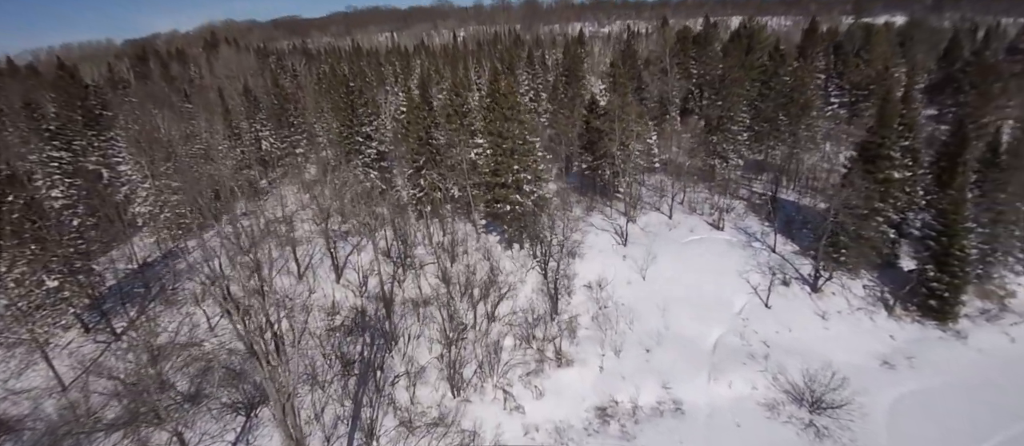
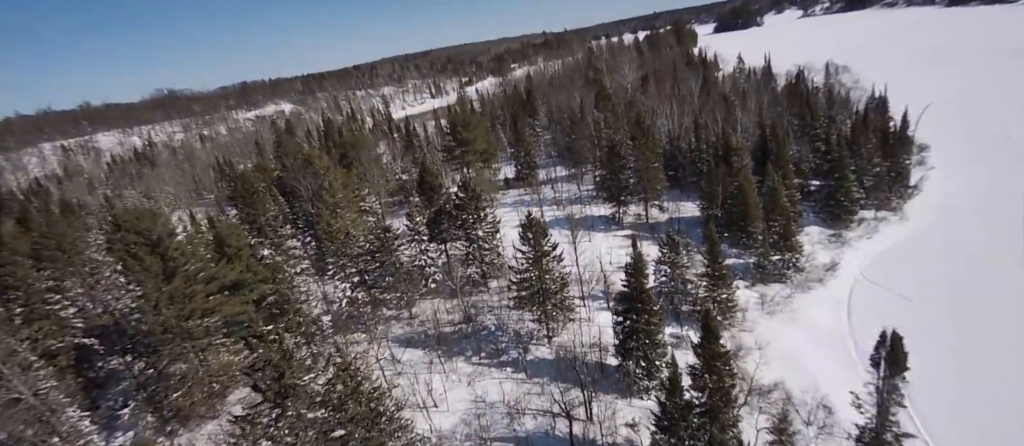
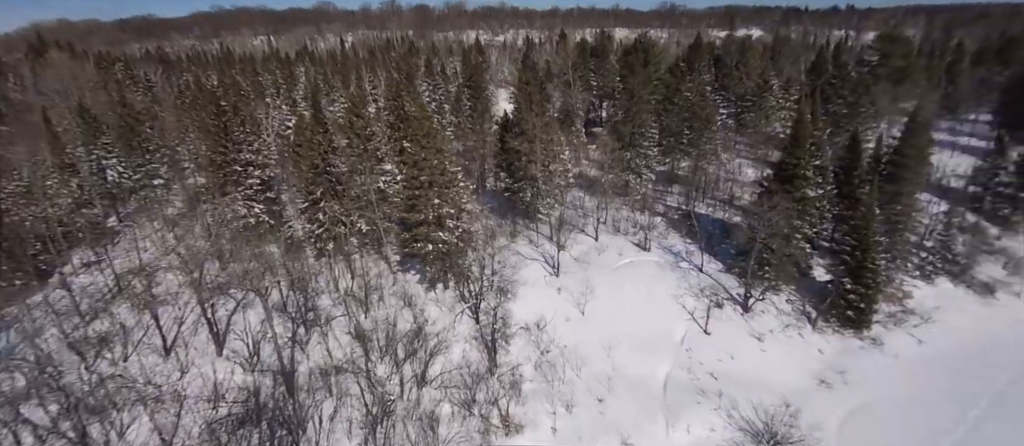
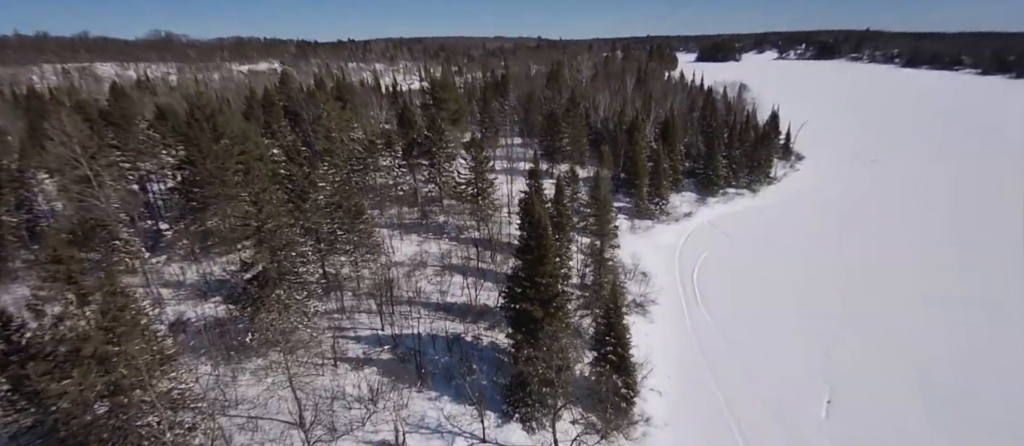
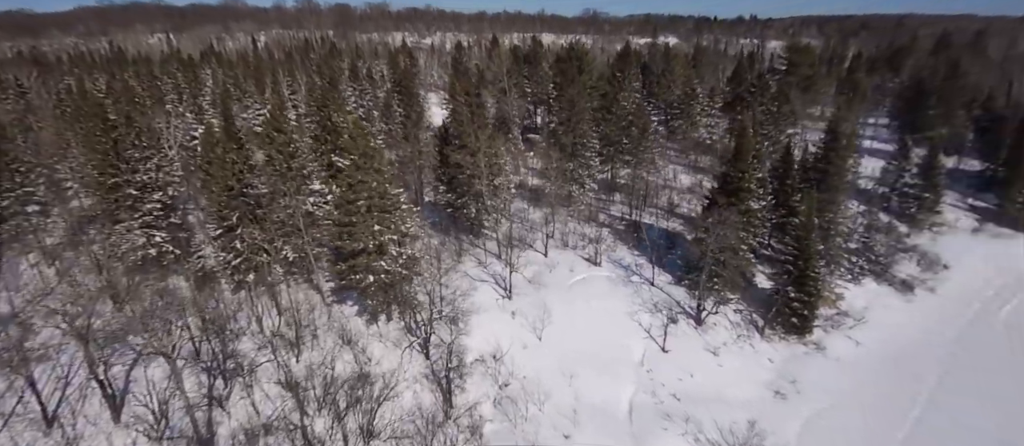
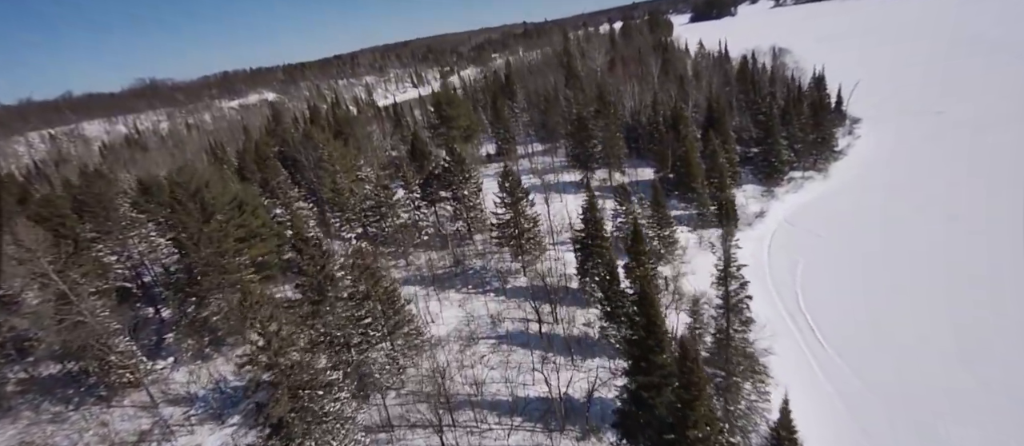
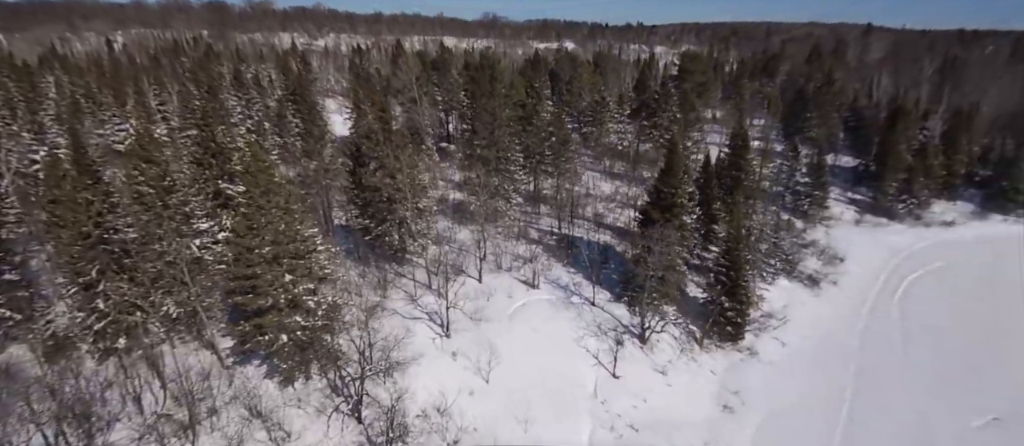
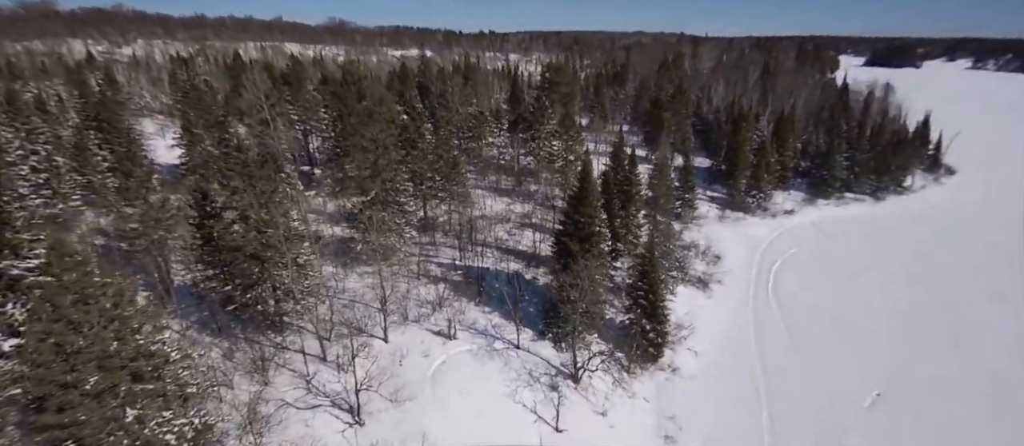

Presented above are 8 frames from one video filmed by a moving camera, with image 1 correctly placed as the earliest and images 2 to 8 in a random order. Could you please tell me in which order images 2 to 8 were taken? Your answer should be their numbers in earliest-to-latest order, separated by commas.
3, 5, 7, 8, 4, 6, 2
